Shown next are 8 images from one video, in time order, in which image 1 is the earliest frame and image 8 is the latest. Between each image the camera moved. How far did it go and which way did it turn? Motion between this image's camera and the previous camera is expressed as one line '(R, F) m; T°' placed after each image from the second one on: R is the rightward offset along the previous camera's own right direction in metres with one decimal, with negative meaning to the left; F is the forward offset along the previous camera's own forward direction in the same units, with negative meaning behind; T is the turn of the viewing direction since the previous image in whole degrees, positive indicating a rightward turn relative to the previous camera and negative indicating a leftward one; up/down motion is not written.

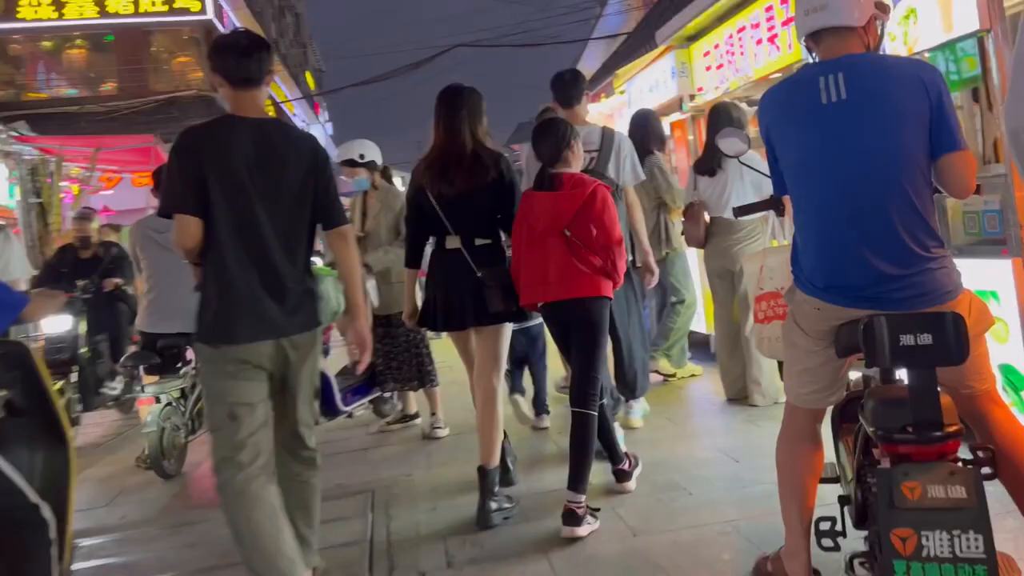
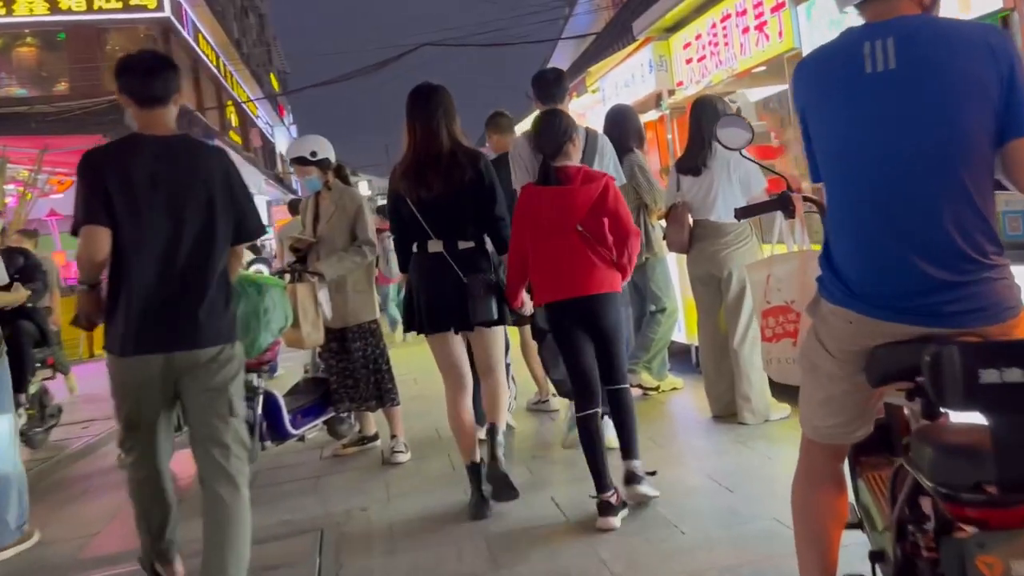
(0.0, +0.4) m; +2°
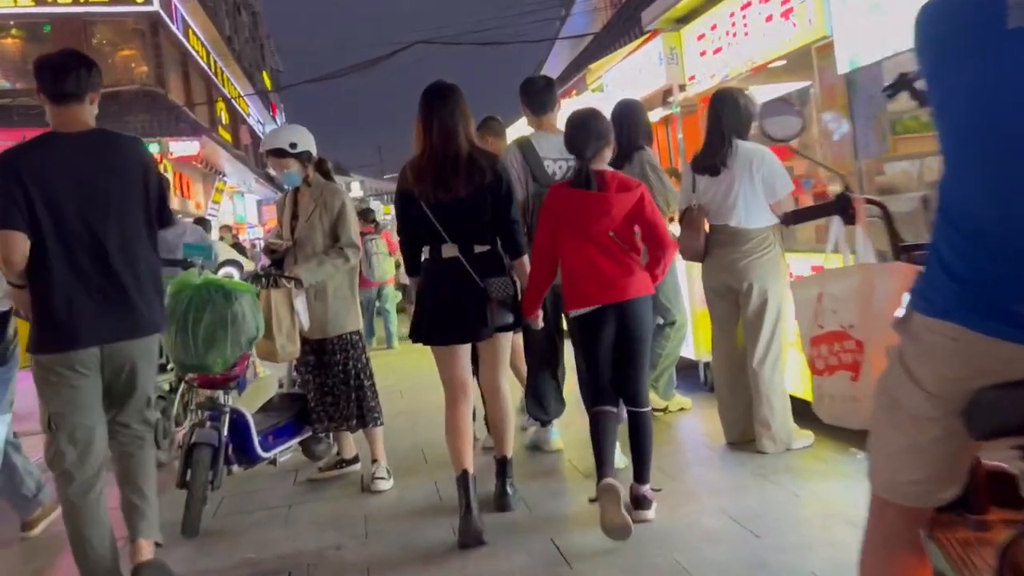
(0.0, +0.4) m; +1°
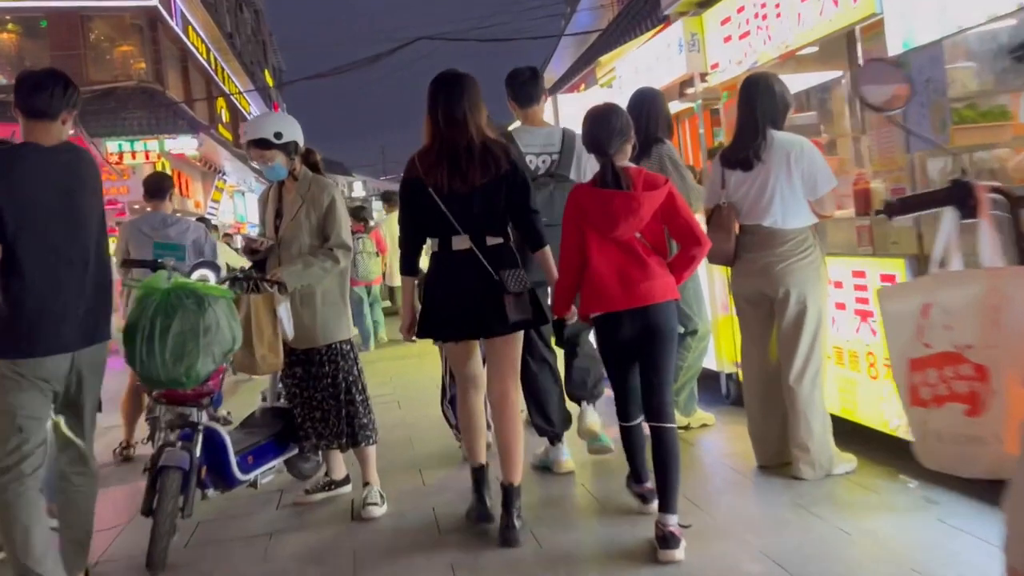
(0.0, +0.4) m; 0°
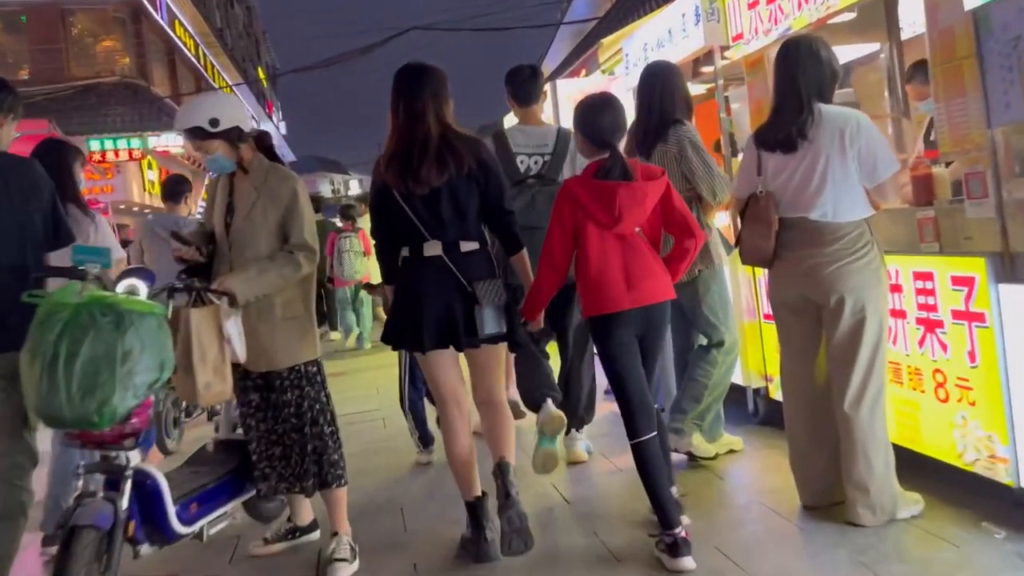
(0.0, +0.6) m; 0°
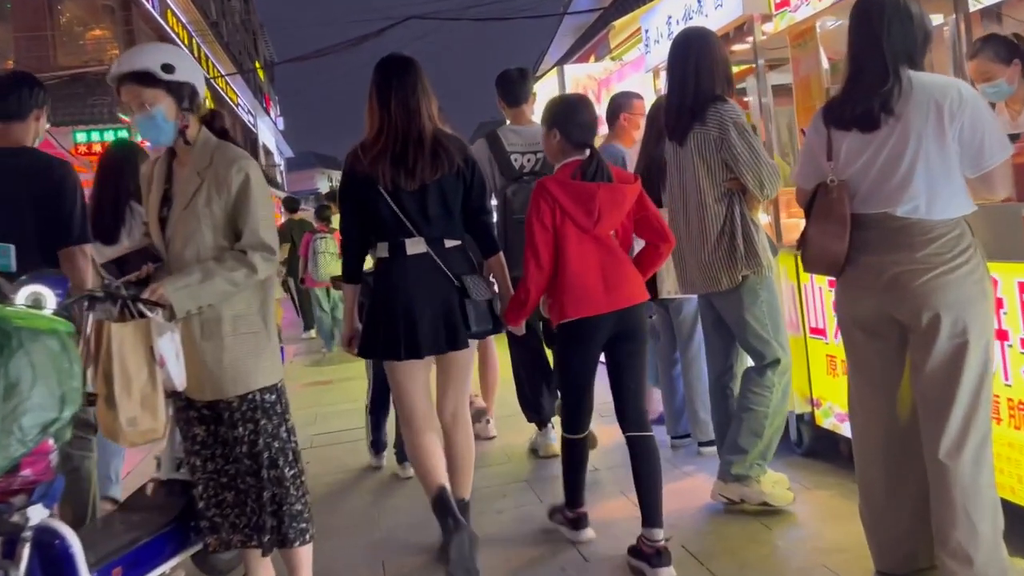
(0.0, +0.6) m; 0°
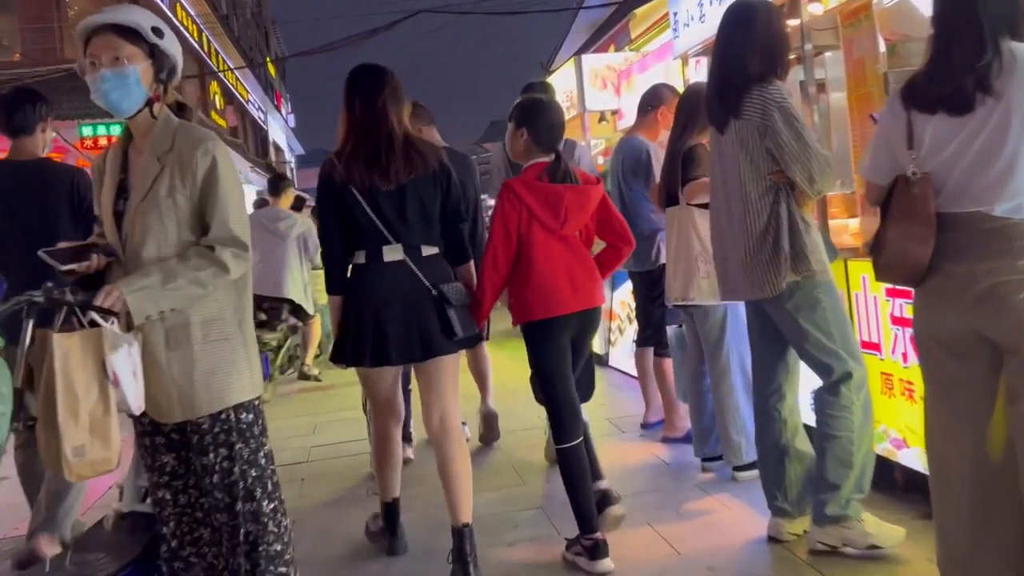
(0.0, +0.4) m; -1°
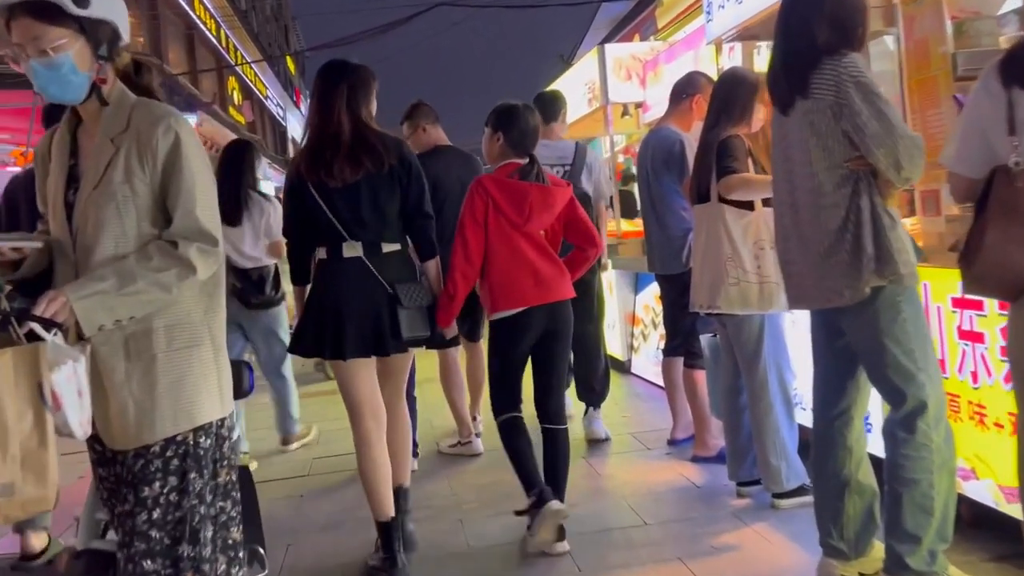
(0.0, +0.3) m; -1°
